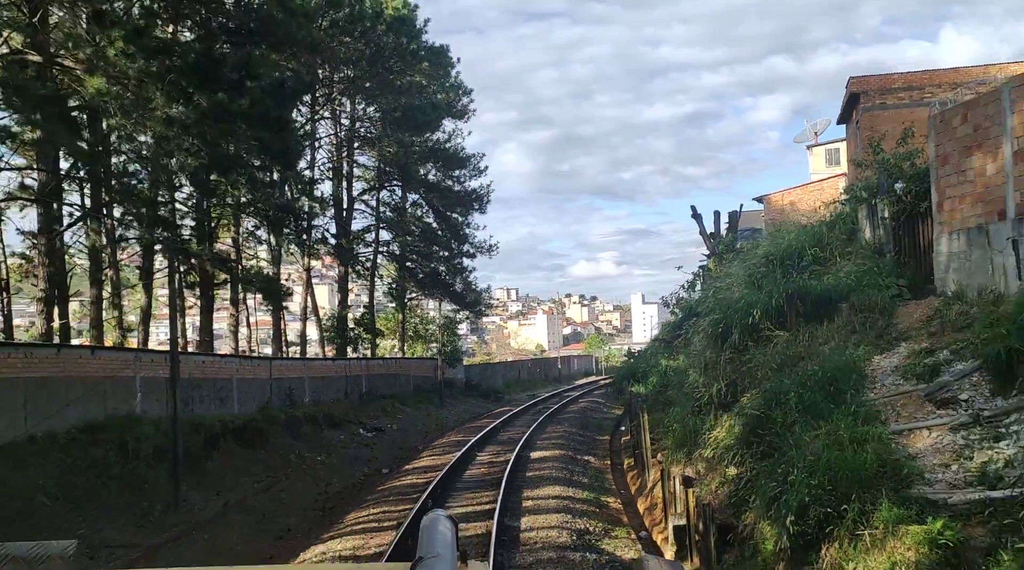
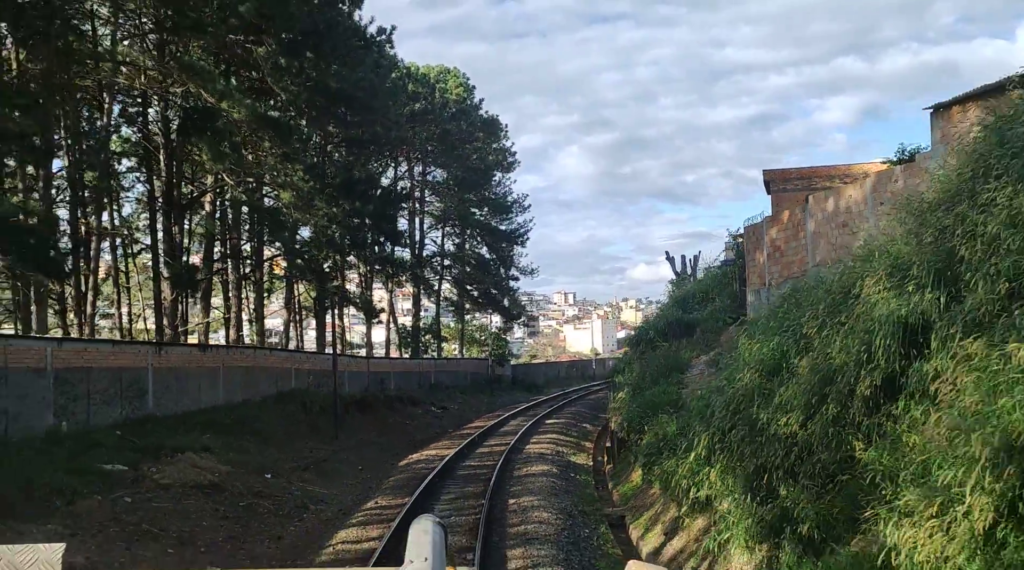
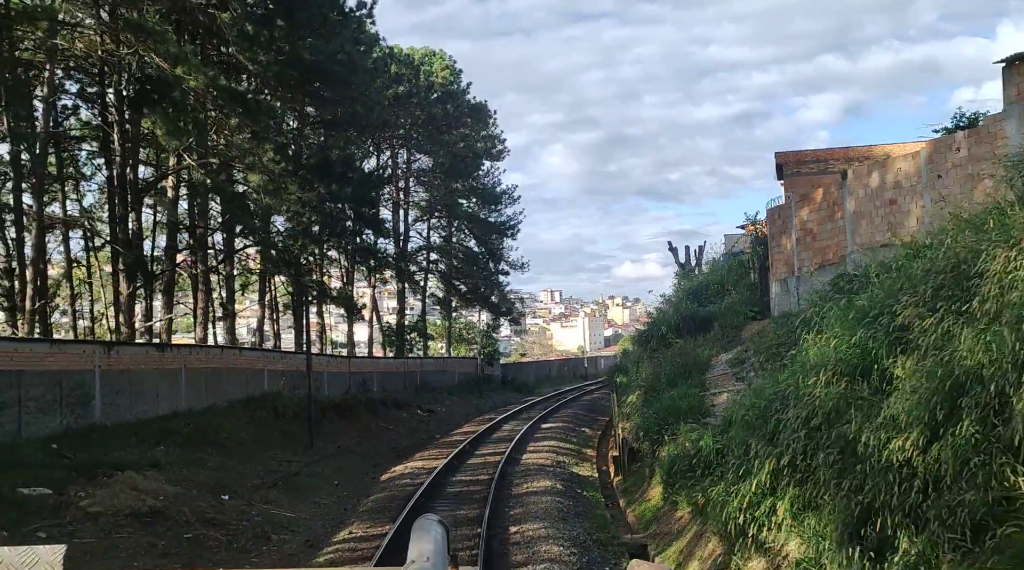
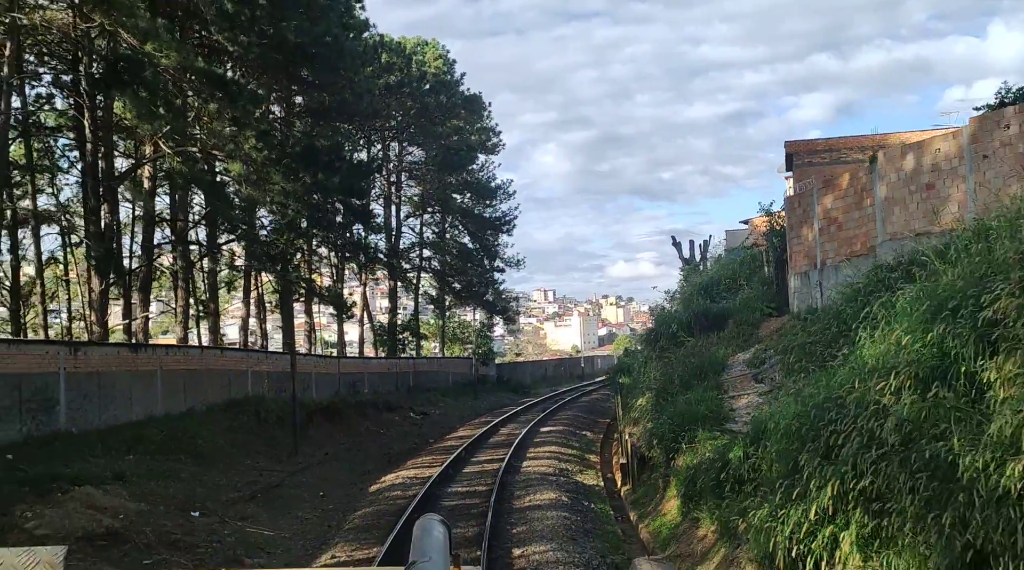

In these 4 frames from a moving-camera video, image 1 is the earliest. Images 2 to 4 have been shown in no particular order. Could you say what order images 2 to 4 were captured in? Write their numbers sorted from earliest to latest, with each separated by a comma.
4, 3, 2
